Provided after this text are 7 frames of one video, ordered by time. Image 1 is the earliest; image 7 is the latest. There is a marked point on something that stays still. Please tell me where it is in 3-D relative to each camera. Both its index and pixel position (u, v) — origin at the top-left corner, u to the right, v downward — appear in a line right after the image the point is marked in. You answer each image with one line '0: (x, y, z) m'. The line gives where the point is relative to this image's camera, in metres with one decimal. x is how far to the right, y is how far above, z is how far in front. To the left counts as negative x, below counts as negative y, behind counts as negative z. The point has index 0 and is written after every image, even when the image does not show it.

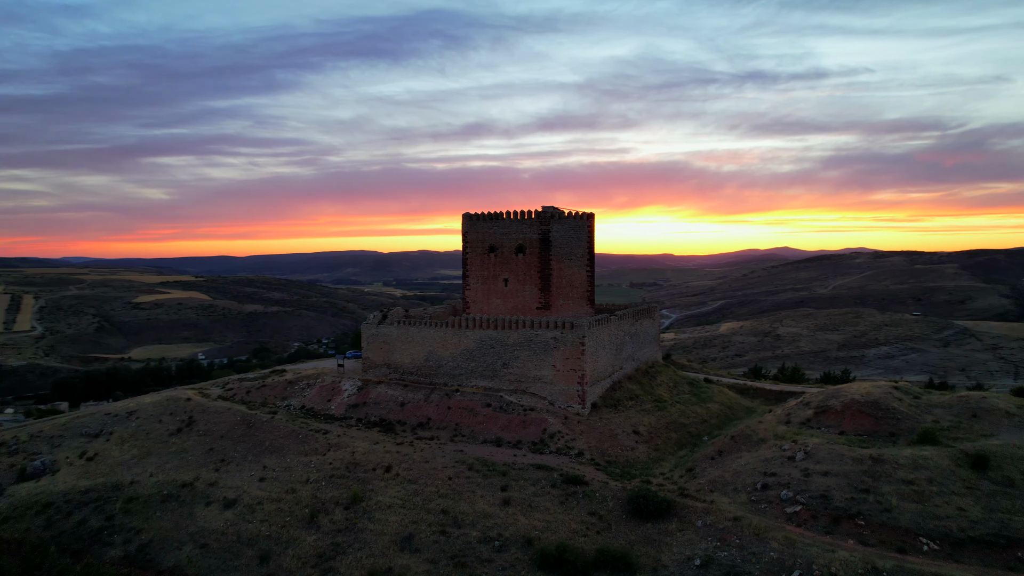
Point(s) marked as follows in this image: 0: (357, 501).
0: (-3.9, -5.3, +16.5) m
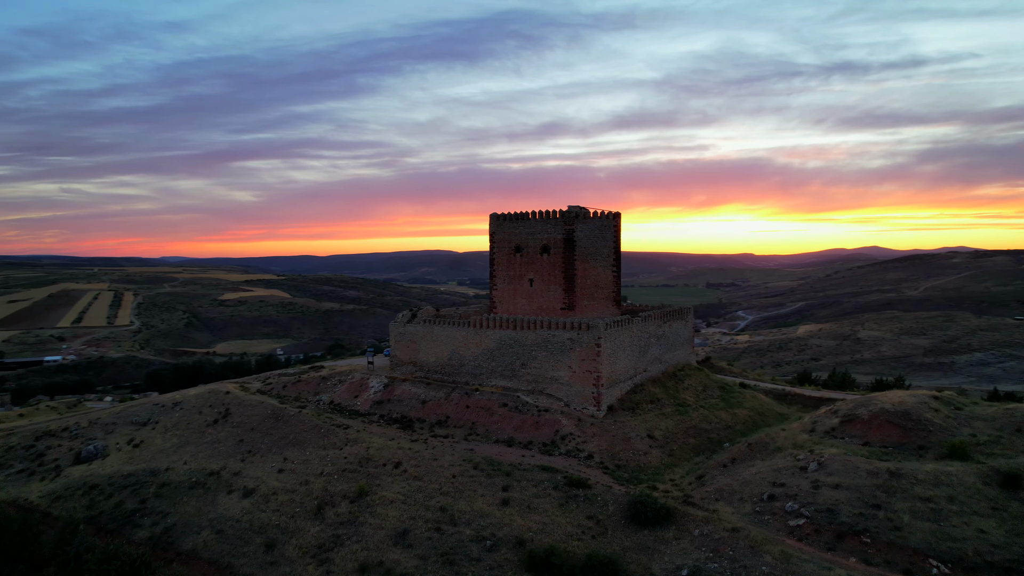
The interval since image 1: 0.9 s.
0: (-3.8, -5.3, +17.0) m
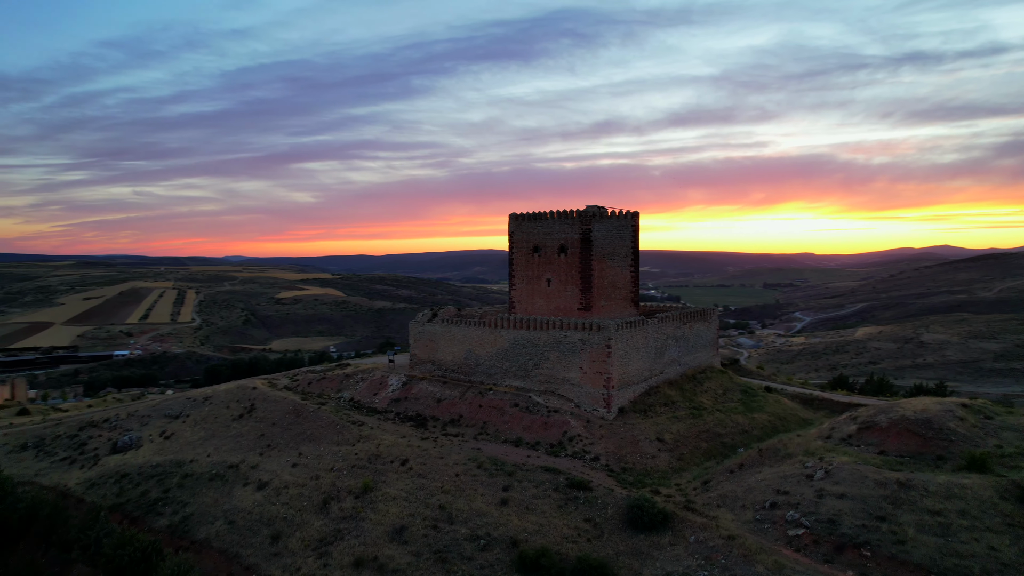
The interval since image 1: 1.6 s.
0: (-3.8, -5.3, +17.3) m
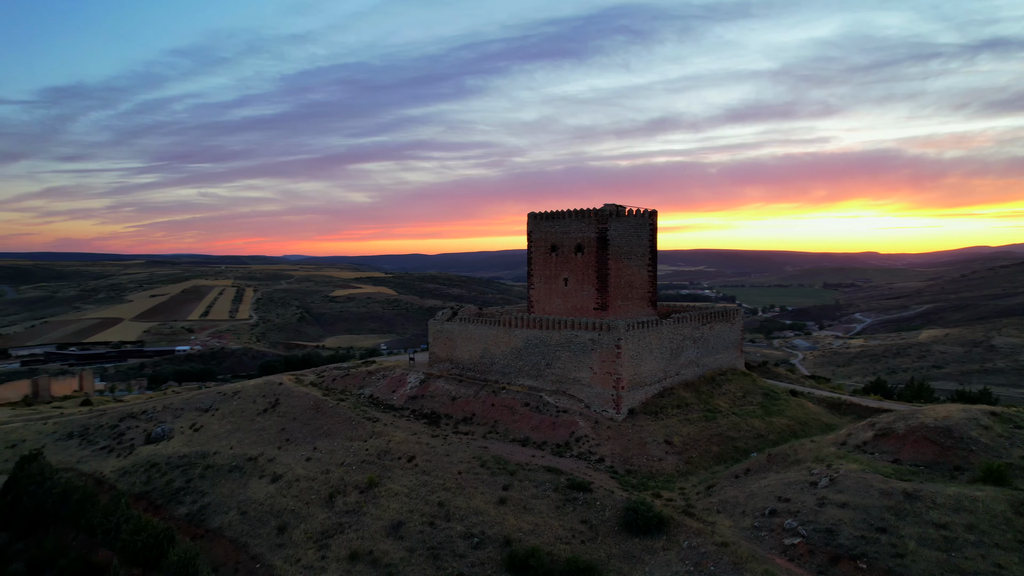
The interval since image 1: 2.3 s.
0: (-3.7, -5.3, +17.6) m
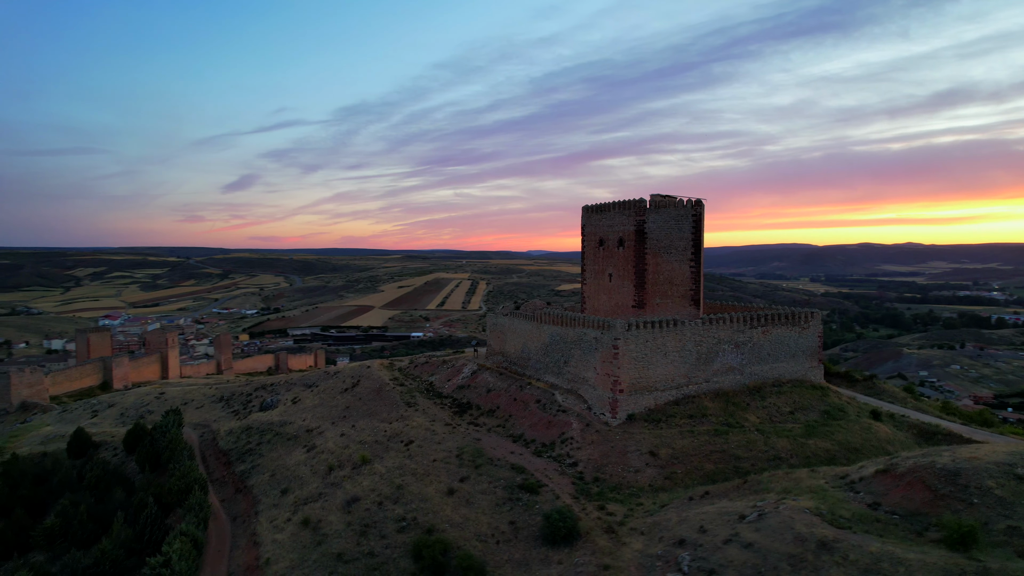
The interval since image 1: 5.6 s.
0: (-4.3, -5.1, +18.9) m
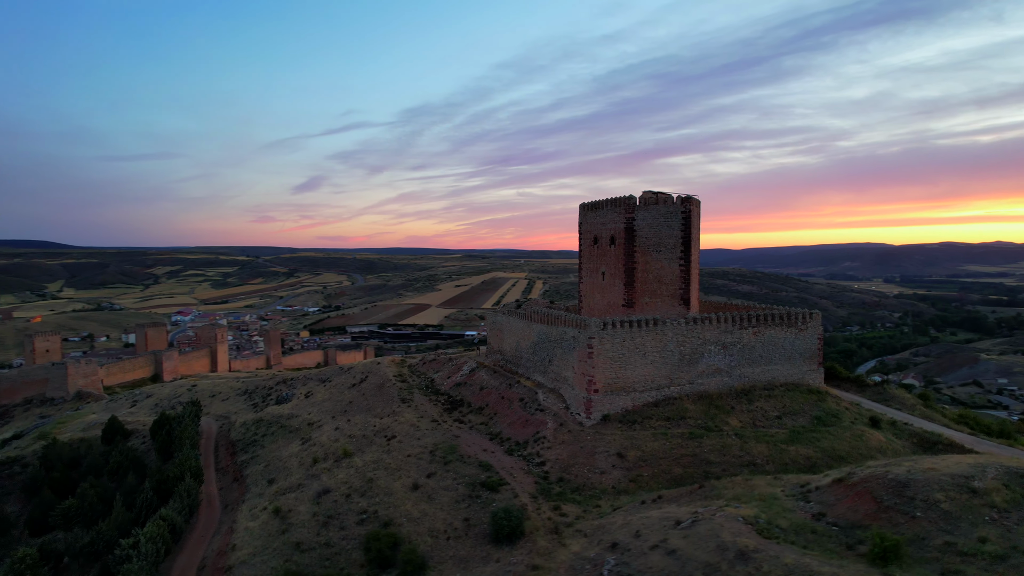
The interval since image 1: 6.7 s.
0: (-4.9, -5.0, +19.4) m
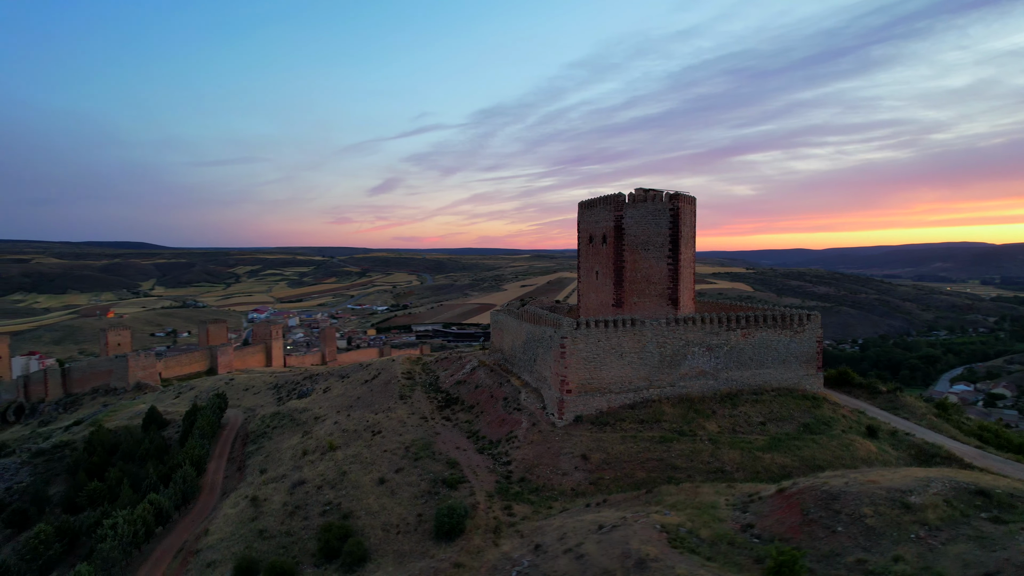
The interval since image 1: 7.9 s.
0: (-5.5, -4.9, +19.9) m
